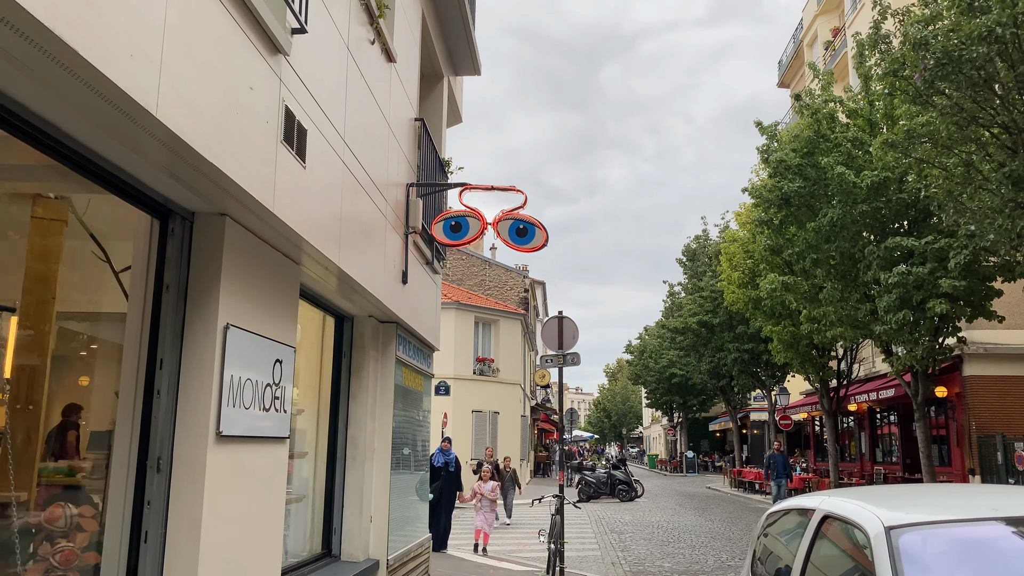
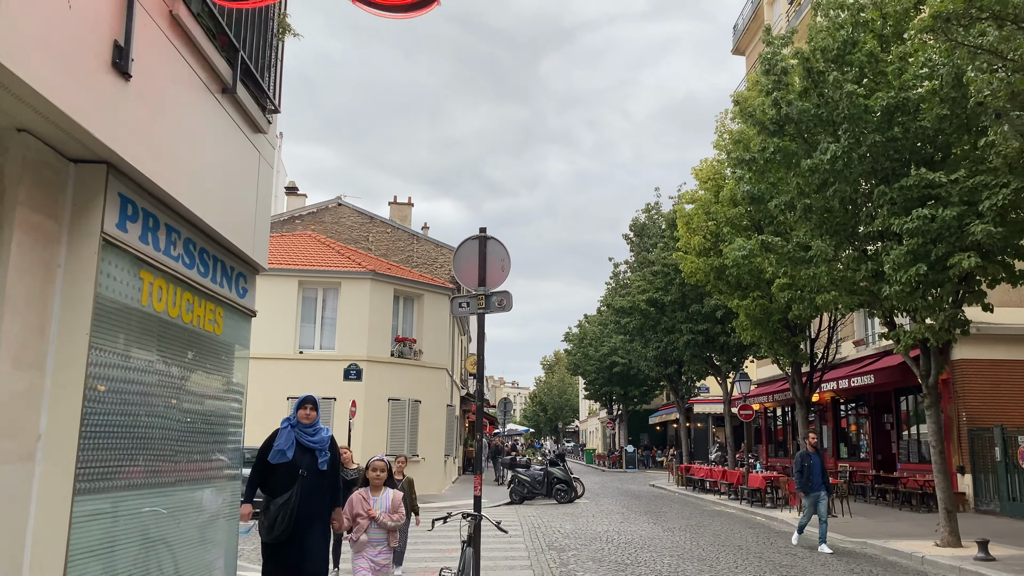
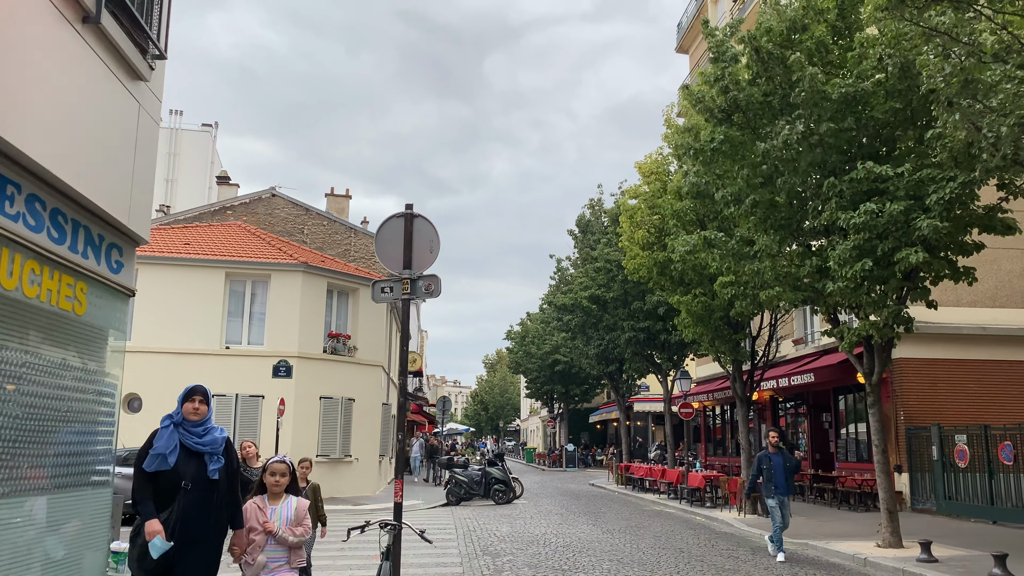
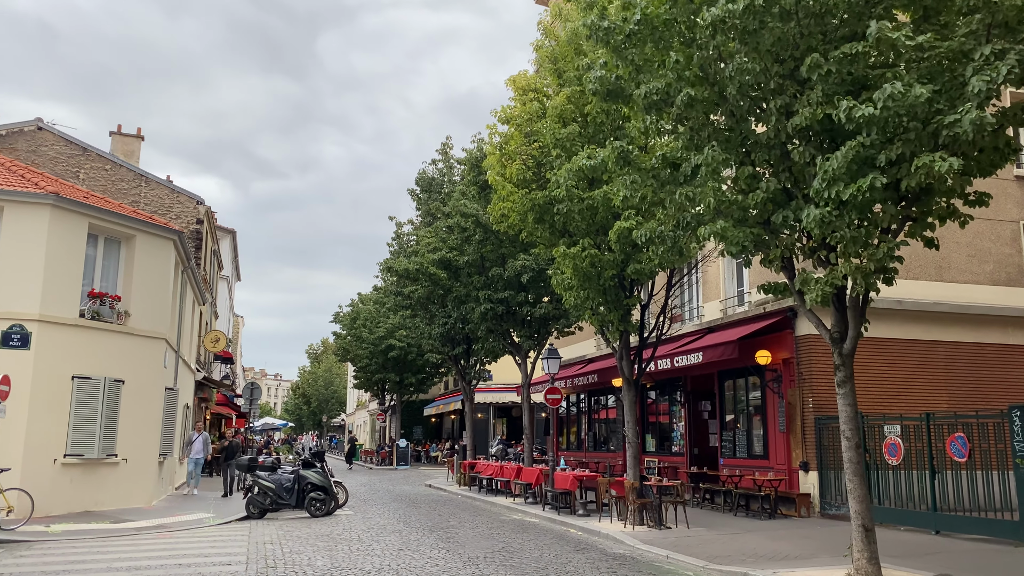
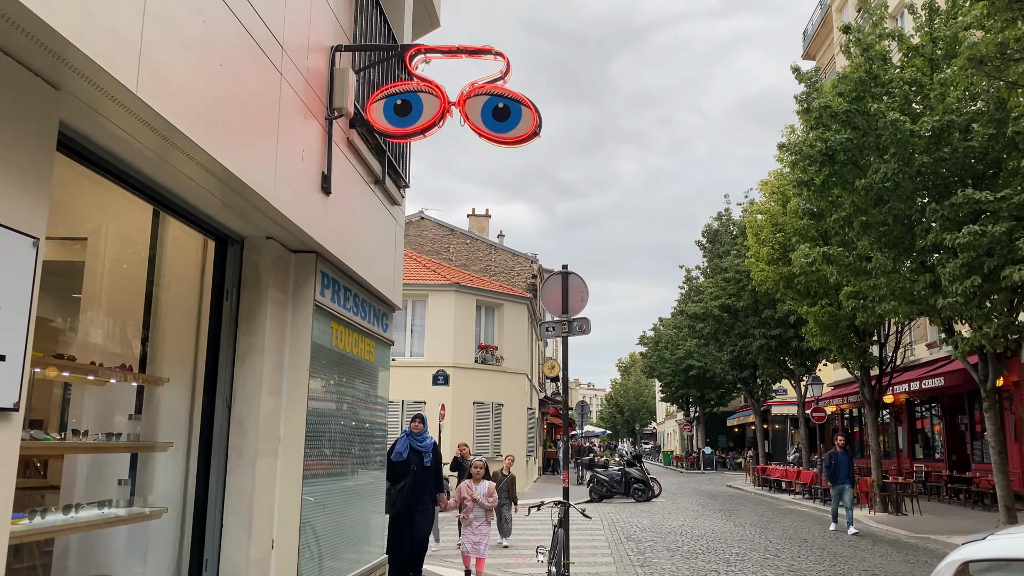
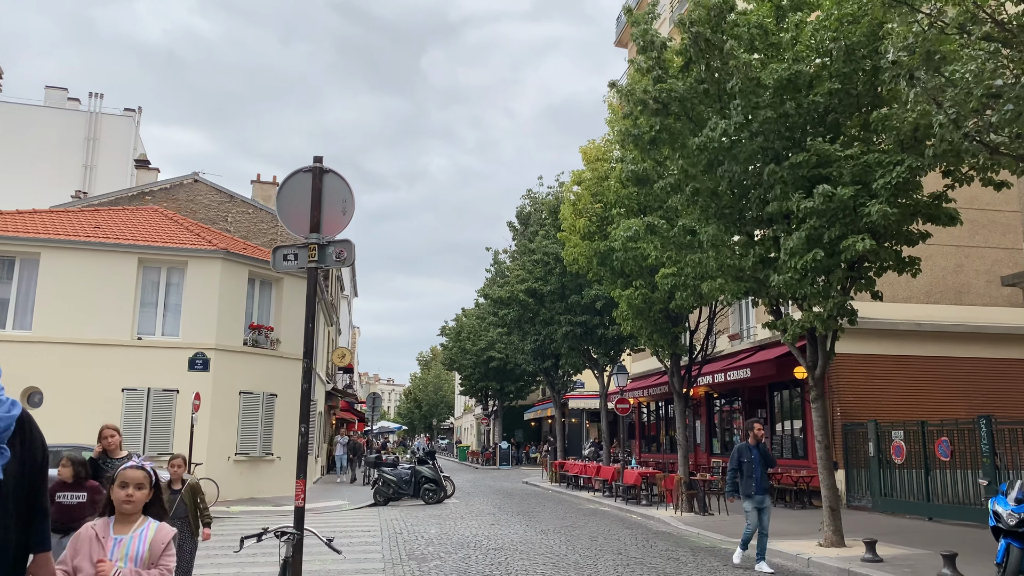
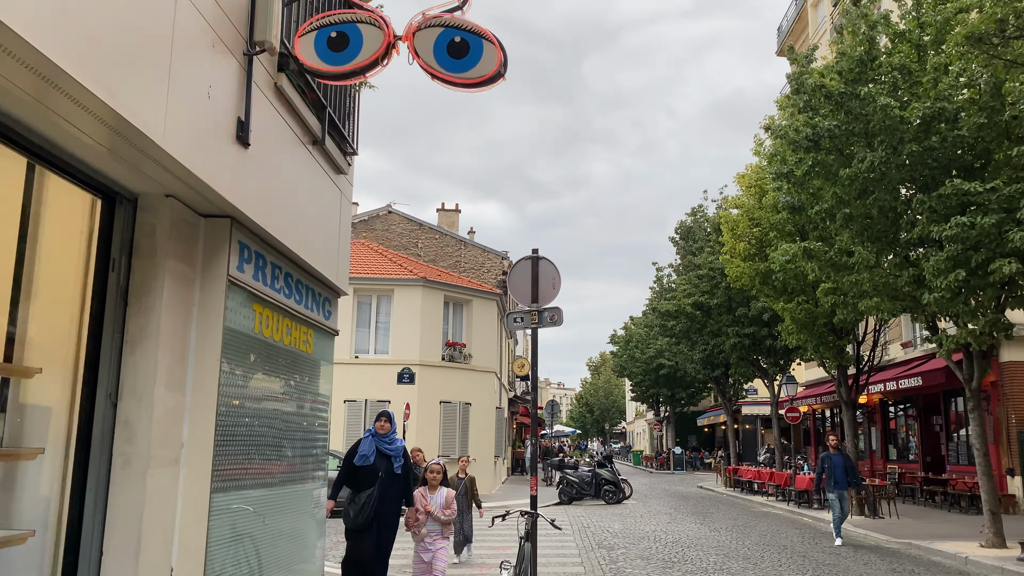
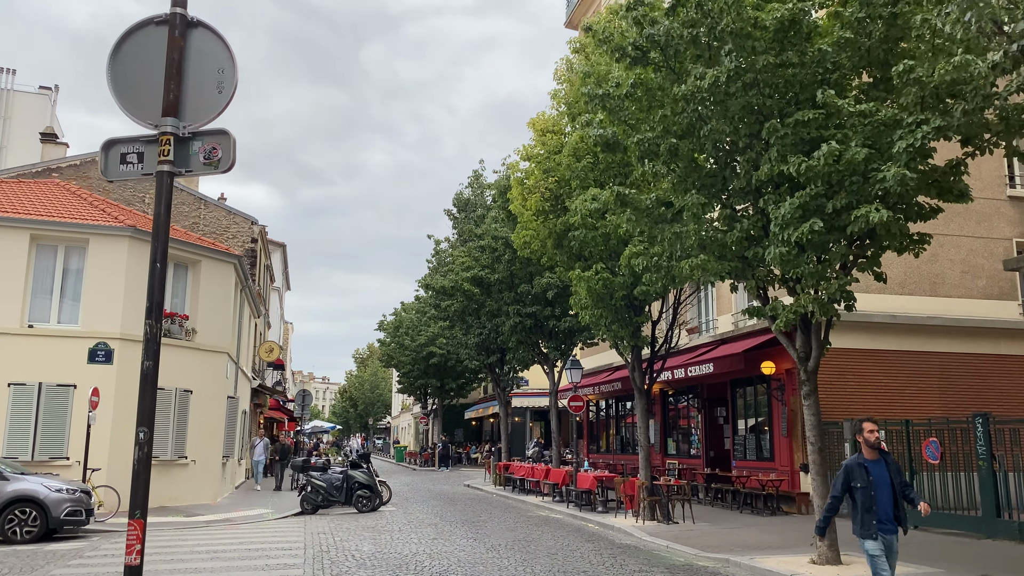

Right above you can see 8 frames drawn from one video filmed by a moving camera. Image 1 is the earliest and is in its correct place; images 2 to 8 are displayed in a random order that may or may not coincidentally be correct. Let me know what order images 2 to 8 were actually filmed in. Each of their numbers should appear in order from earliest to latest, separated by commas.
5, 7, 2, 3, 6, 8, 4
